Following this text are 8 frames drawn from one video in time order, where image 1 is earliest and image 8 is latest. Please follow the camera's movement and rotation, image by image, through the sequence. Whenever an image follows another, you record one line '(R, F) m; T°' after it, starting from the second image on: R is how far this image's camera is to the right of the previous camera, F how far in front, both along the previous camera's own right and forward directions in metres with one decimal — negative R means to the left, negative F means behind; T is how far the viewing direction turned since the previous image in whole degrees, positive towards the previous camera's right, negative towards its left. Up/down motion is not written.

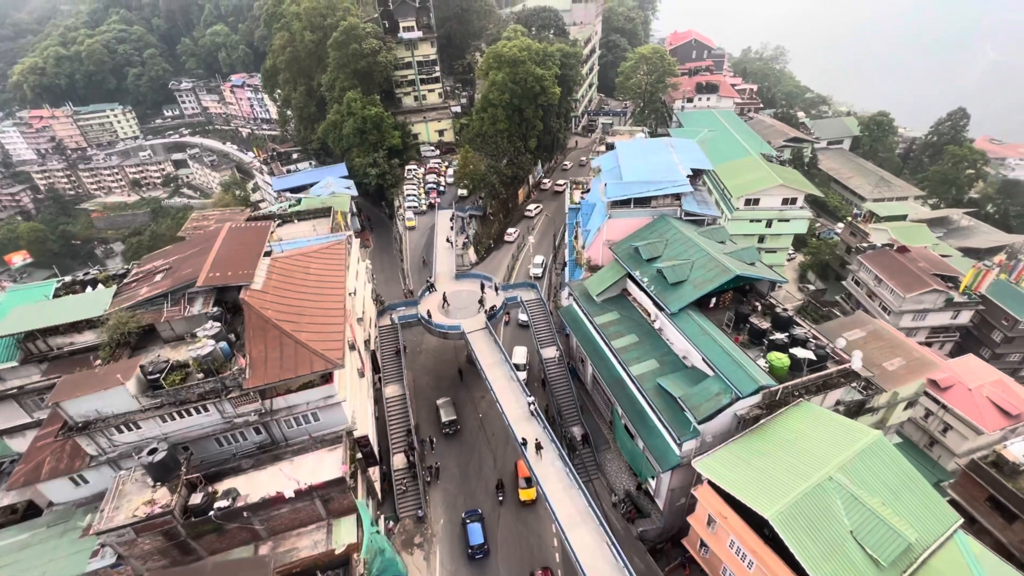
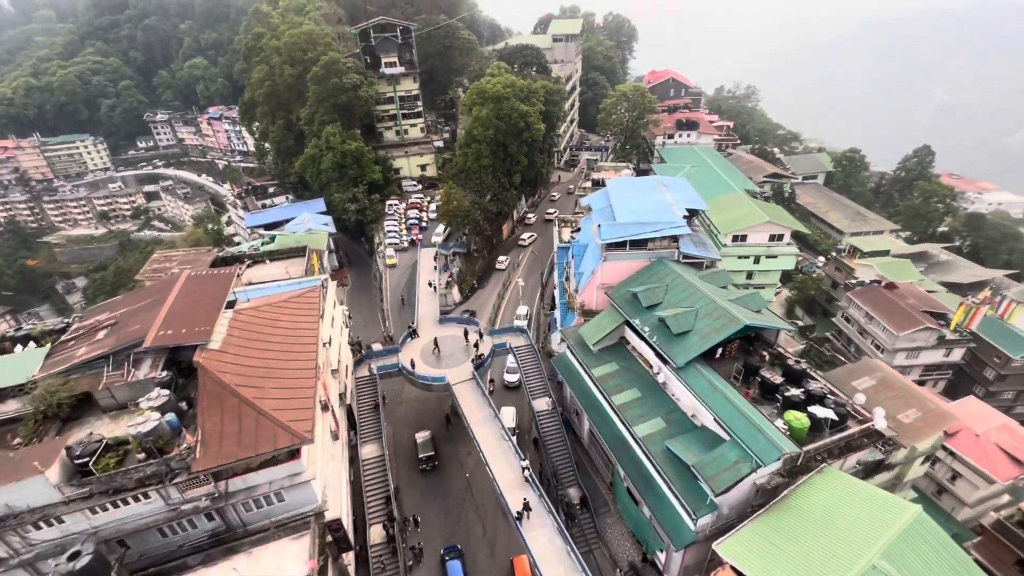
(-0.2, +1.0) m; +2°
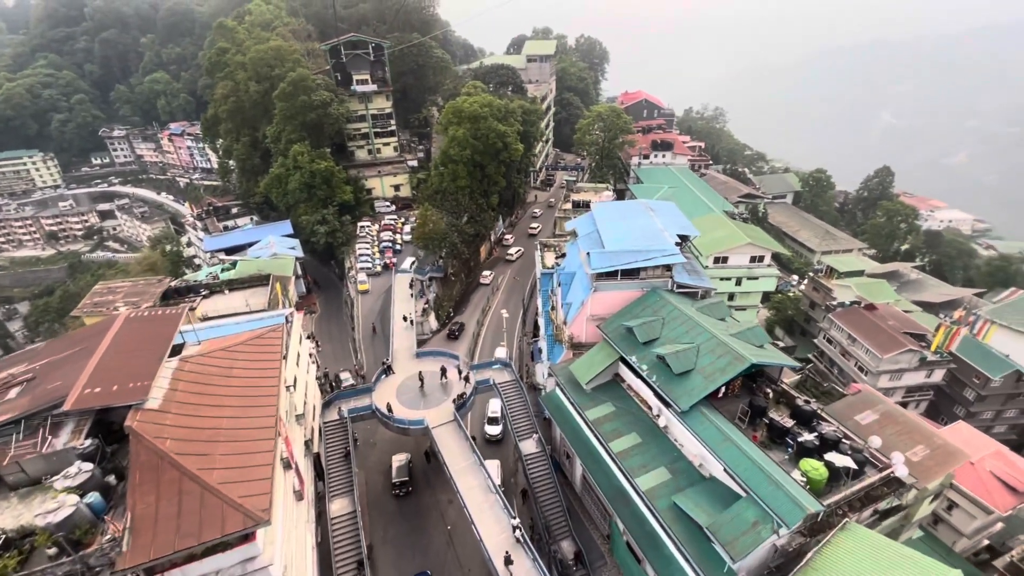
(-0.3, +1.0) m; +3°
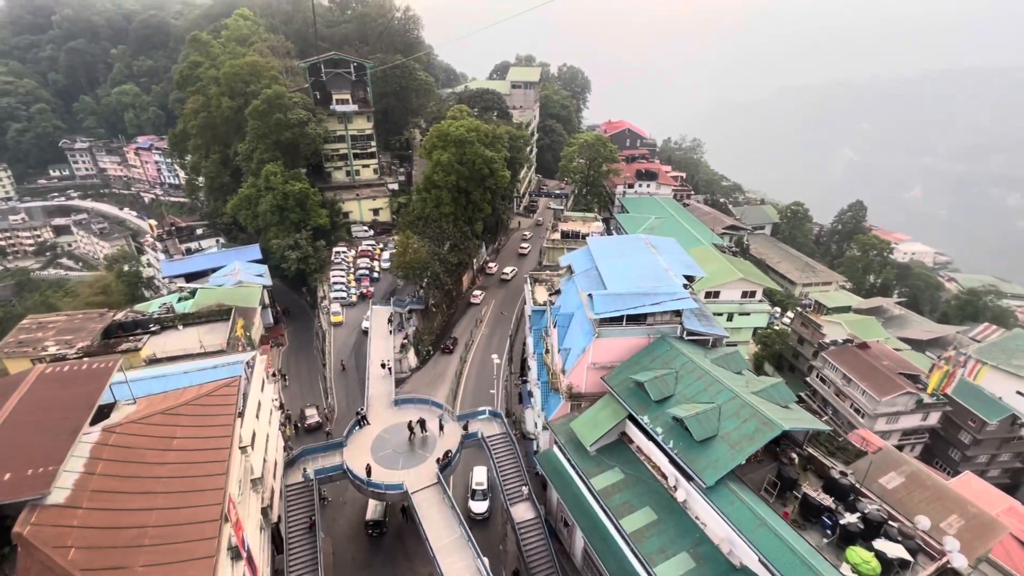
(-0.4, +1.3) m; +3°
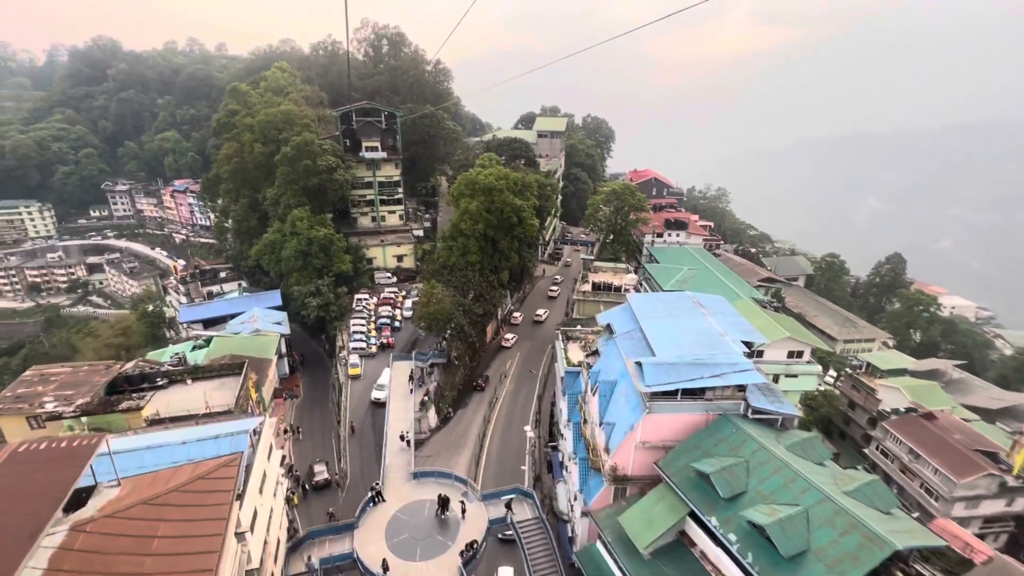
(-0.5, +1.1) m; -2°
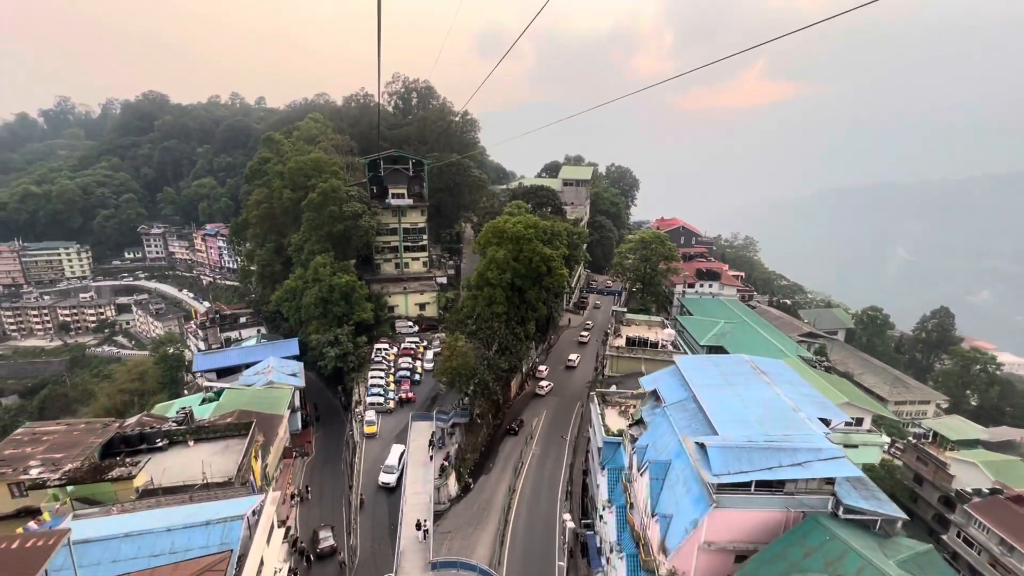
(-0.4, +1.2) m; -2°
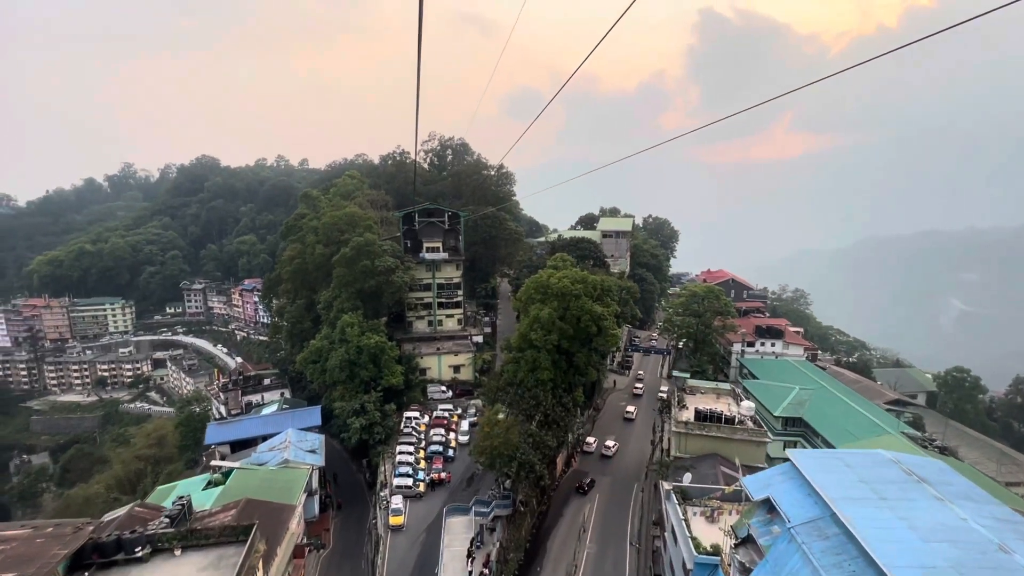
(-0.7, +2.3) m; -4°
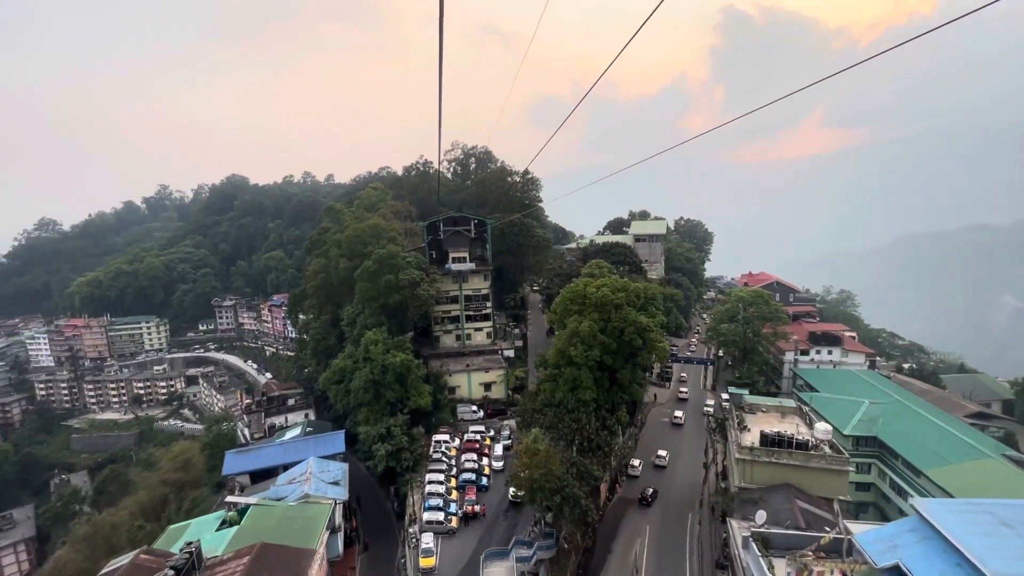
(-0.4, +1.6) m; -3°
